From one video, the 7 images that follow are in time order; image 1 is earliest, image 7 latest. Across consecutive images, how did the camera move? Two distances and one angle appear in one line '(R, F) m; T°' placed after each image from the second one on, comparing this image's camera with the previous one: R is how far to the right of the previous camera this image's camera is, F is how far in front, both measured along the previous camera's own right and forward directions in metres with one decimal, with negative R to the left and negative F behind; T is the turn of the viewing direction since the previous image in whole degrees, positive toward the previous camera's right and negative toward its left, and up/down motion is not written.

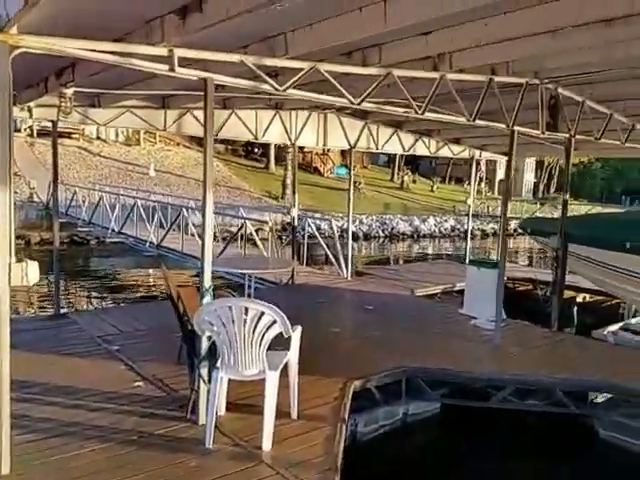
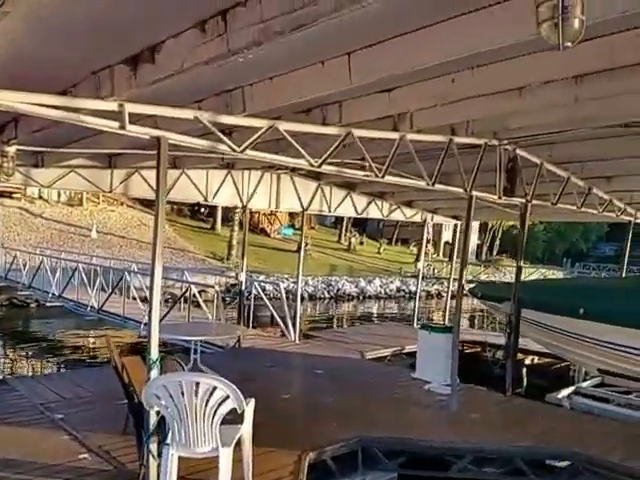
(0.0, +0.1) m; +3°
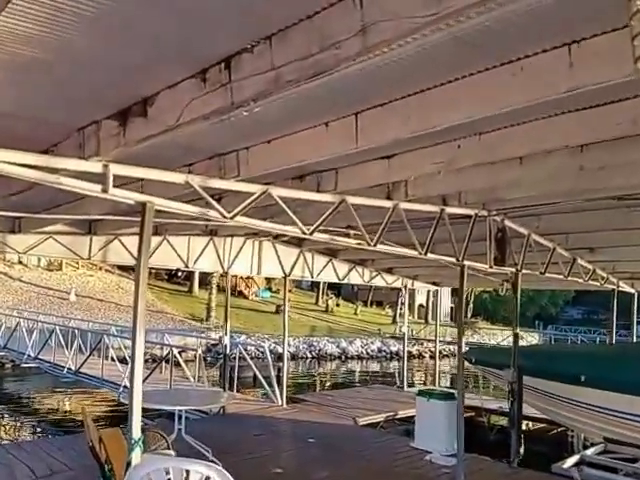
(-0.1, +0.2) m; +1°
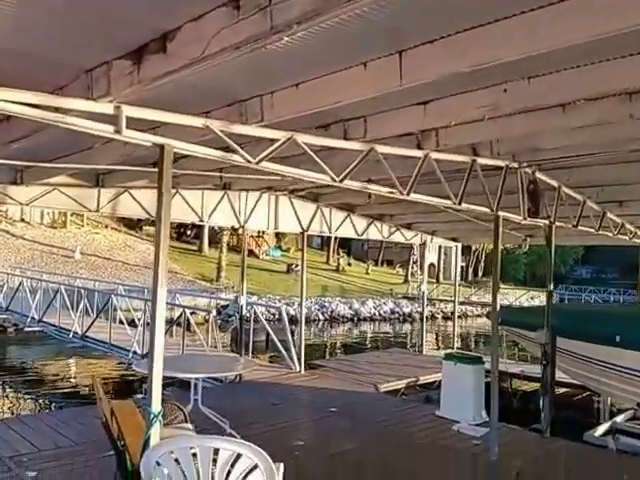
(-0.1, +0.4) m; 0°
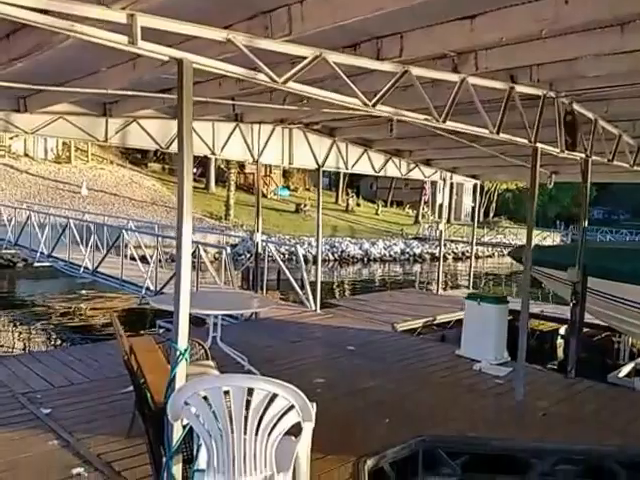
(-0.1, +0.2) m; 0°
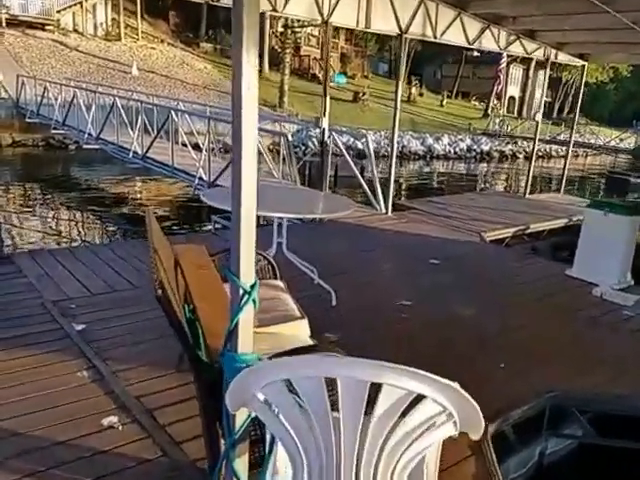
(-0.2, +0.9) m; -3°
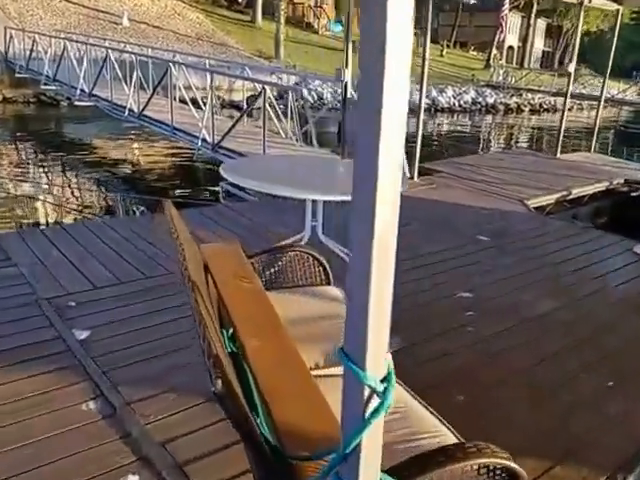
(-0.2, +0.6) m; +1°
